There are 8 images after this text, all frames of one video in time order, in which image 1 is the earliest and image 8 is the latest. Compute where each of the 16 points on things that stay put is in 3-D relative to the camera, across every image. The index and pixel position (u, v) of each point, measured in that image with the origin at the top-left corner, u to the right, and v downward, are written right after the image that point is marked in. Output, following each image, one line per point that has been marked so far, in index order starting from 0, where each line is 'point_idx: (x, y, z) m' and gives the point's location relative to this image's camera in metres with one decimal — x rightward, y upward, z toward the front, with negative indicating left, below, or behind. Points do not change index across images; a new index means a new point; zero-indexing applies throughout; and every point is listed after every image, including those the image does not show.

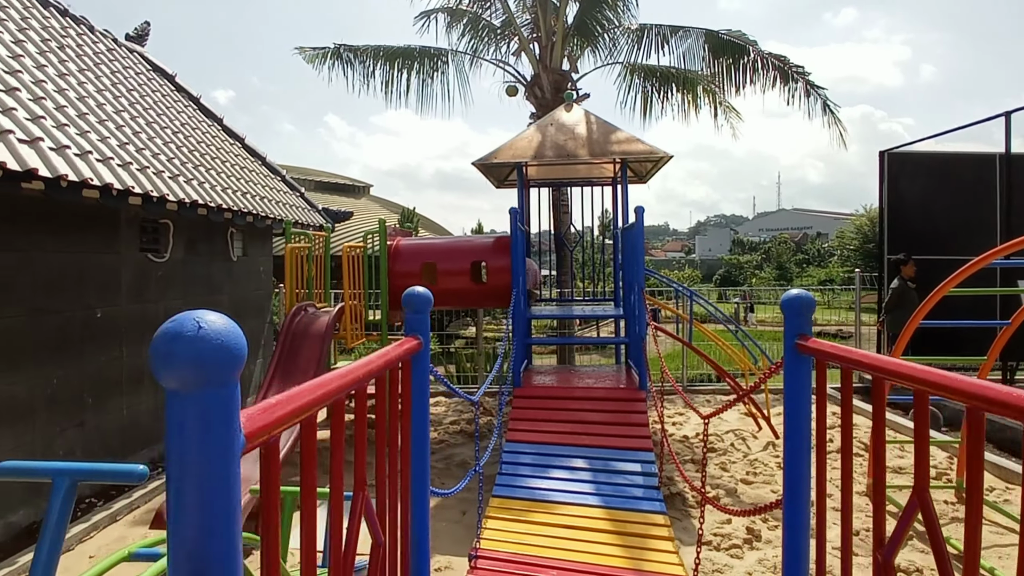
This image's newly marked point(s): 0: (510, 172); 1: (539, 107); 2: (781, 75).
0: (0.0, +1.2, +6.9) m
1: (+0.4, +2.7, +10.3) m
2: (+4.0, +3.1, +10.2) m
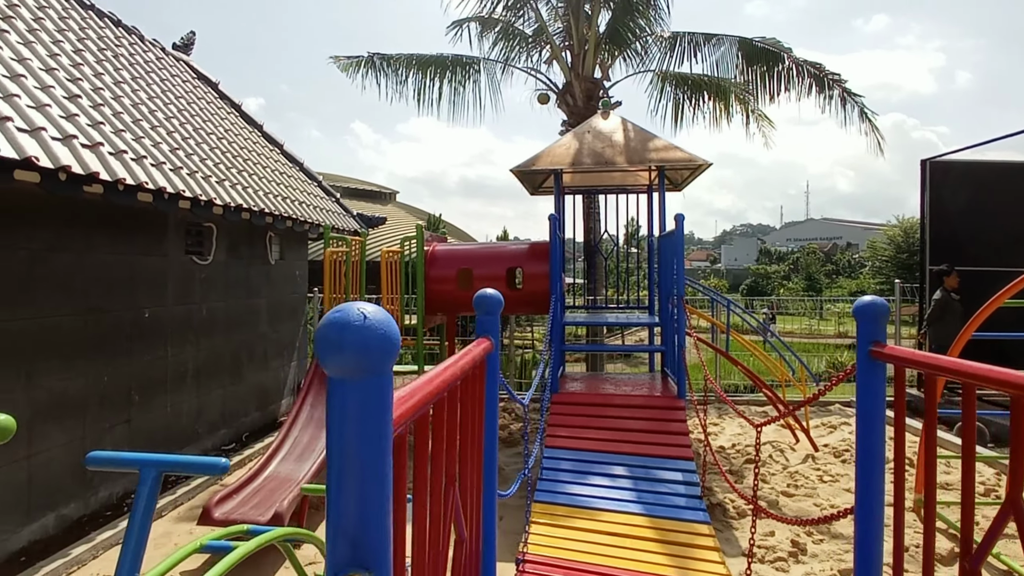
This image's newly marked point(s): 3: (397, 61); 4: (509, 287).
0: (+0.3, +1.1, +6.9) m
1: (+0.9, +2.6, +10.4) m
2: (+4.5, +3.0, +10.1) m
3: (-1.8, +3.6, +11.0) m
4: (0.0, 0.0, +6.5) m
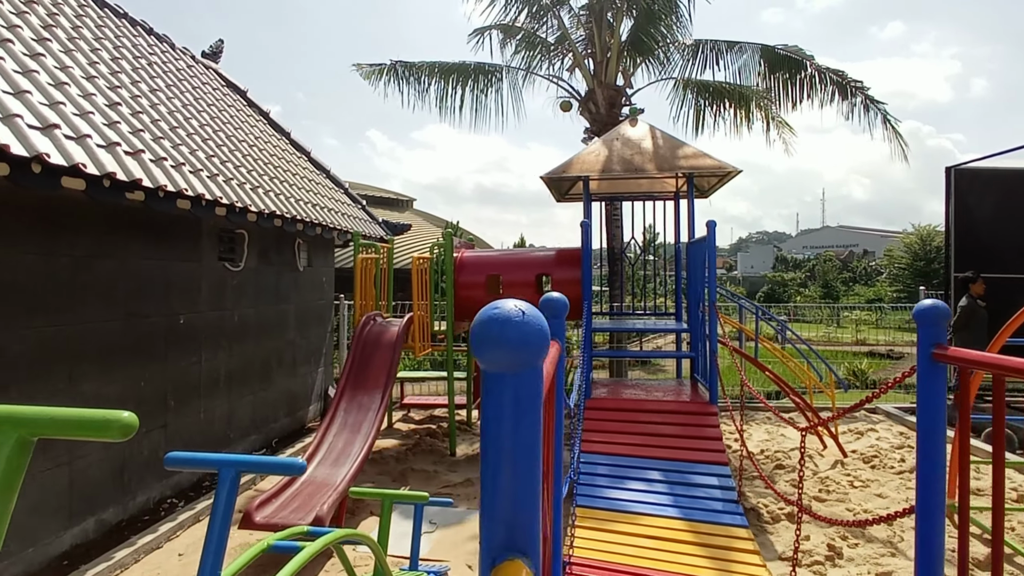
0: (+0.6, +1.0, +7.0) m
1: (+1.2, +2.5, +10.4) m
2: (+4.8, +2.9, +10.1) m
3: (-1.5, +3.5, +11.0) m
4: (+0.3, -0.1, +6.5) m
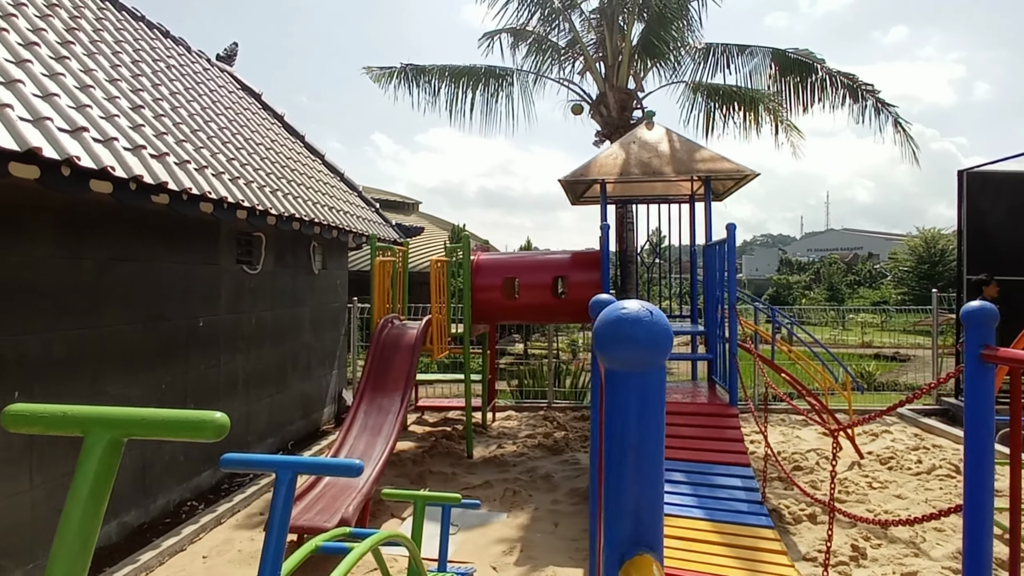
0: (+0.8, +1.0, +7.0) m
1: (+1.4, +2.4, +10.4) m
2: (+4.9, +2.8, +10.1) m
3: (-1.3, +3.4, +11.1) m
4: (+0.4, -0.1, +6.5) m
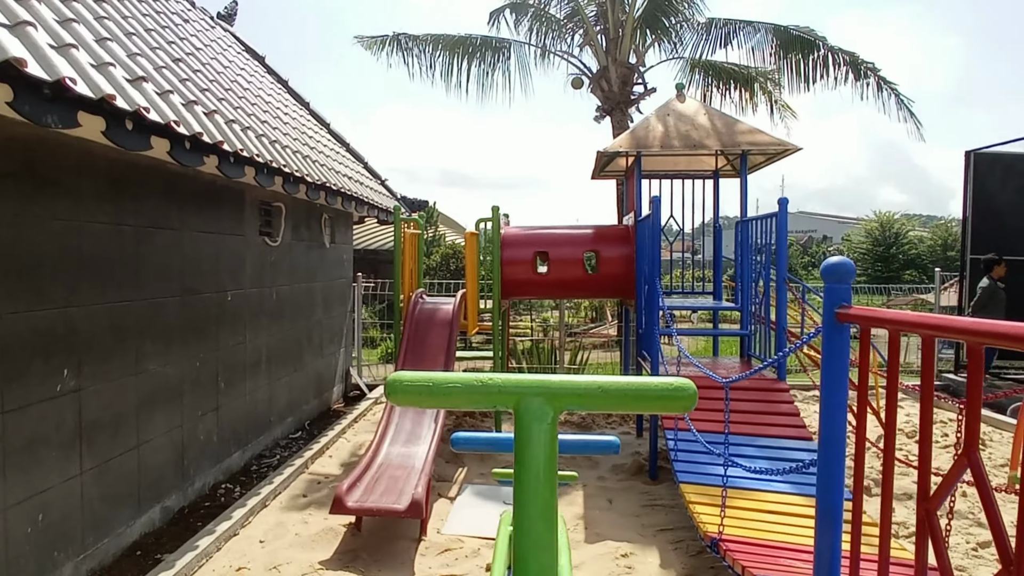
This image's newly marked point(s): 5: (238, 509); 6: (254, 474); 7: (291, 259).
0: (+1.0, +1.2, +6.8) m
1: (+1.4, +2.8, +10.3) m
2: (+4.9, +3.2, +10.2) m
3: (-1.4, +3.8, +10.7) m
4: (+0.7, +0.2, +6.4) m
5: (-1.7, -1.4, +4.4) m
6: (-2.0, -1.4, +5.3) m
7: (-2.0, +0.3, +6.3) m
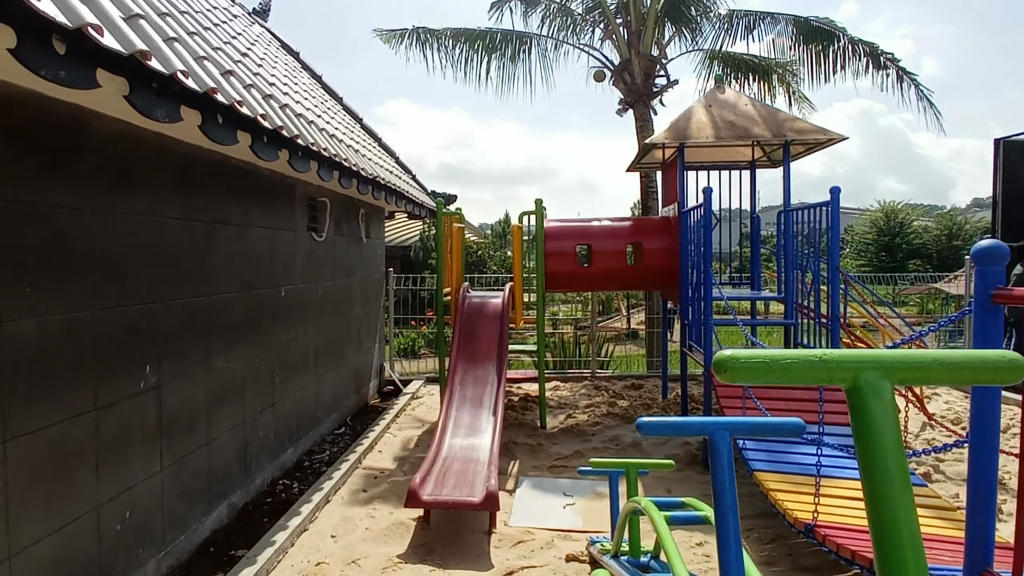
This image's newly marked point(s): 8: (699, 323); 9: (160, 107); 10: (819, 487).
0: (+1.4, +1.3, +6.8) m
1: (+1.7, +2.9, +10.3) m
2: (+5.3, +3.3, +10.3) m
3: (-1.0, +3.9, +10.7) m
4: (+1.1, +0.2, +6.4) m
5: (-1.3, -1.4, +4.4) m
6: (-1.6, -1.4, +5.3) m
7: (-1.6, +0.3, +6.3) m
8: (+1.6, -0.3, +5.8) m
9: (-1.3, +0.7, +2.6) m
10: (+1.3, -0.9, +3.0) m
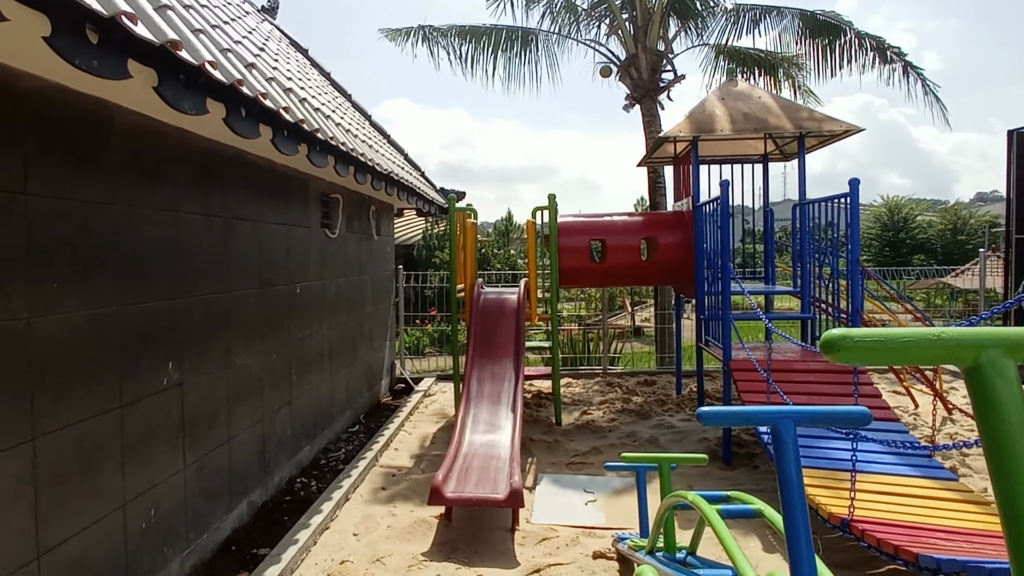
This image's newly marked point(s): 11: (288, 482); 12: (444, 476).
0: (+1.5, +1.4, +6.8) m
1: (+1.8, +2.9, +10.2) m
2: (+5.4, +3.4, +10.2) m
3: (-1.0, +3.9, +10.6) m
4: (+1.2, +0.3, +6.4) m
5: (-1.2, -1.3, +4.4) m
6: (-1.4, -1.4, +5.3) m
7: (-1.5, +0.3, +6.2) m
8: (+1.7, -0.2, +5.8) m
9: (-1.2, +0.7, +2.5) m
10: (+1.5, -0.8, +3.0) m
11: (-1.6, -1.4, +4.9) m
12: (-0.4, -1.1, +4.1) m
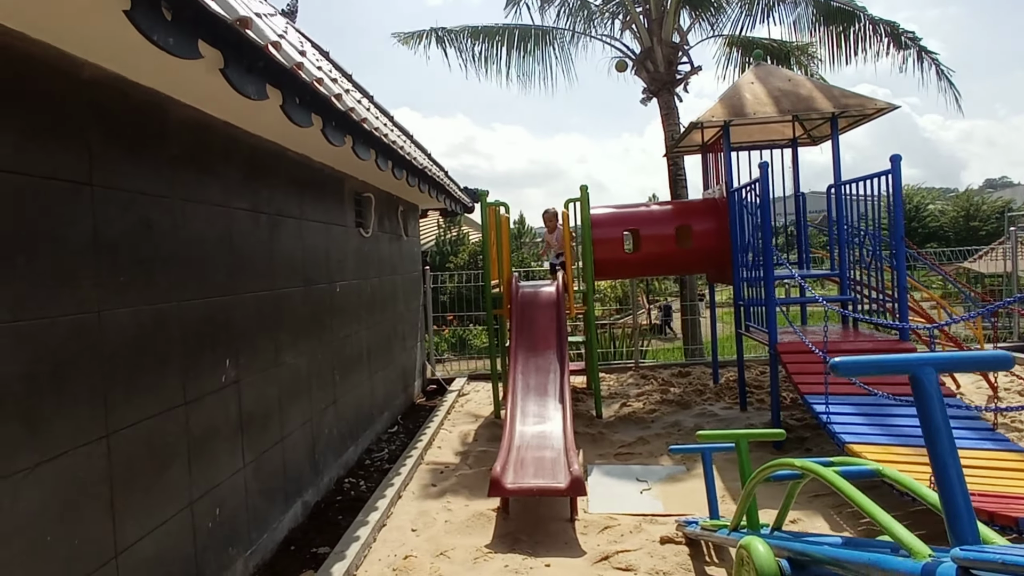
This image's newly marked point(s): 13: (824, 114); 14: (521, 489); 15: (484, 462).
0: (+1.7, +1.5, +6.7) m
1: (+2.0, +3.0, +10.2) m
2: (+5.6, +3.6, +10.2) m
3: (-0.8, +3.9, +10.6) m
4: (+1.5, +0.4, +6.3) m
5: (-0.8, -1.3, +4.3) m
6: (-1.1, -1.4, +5.3) m
7: (-1.2, +0.3, +6.2) m
8: (+2.0, -0.1, +5.7) m
9: (-0.9, +0.7, +2.5) m
10: (+1.8, -0.7, +2.9) m
11: (-1.2, -1.3, +4.8) m
12: (-0.1, -1.0, +4.0) m
13: (+2.7, +1.5, +6.0) m
14: (0.0, -1.1, +3.8) m
15: (-0.2, -1.3, +5.2) m
